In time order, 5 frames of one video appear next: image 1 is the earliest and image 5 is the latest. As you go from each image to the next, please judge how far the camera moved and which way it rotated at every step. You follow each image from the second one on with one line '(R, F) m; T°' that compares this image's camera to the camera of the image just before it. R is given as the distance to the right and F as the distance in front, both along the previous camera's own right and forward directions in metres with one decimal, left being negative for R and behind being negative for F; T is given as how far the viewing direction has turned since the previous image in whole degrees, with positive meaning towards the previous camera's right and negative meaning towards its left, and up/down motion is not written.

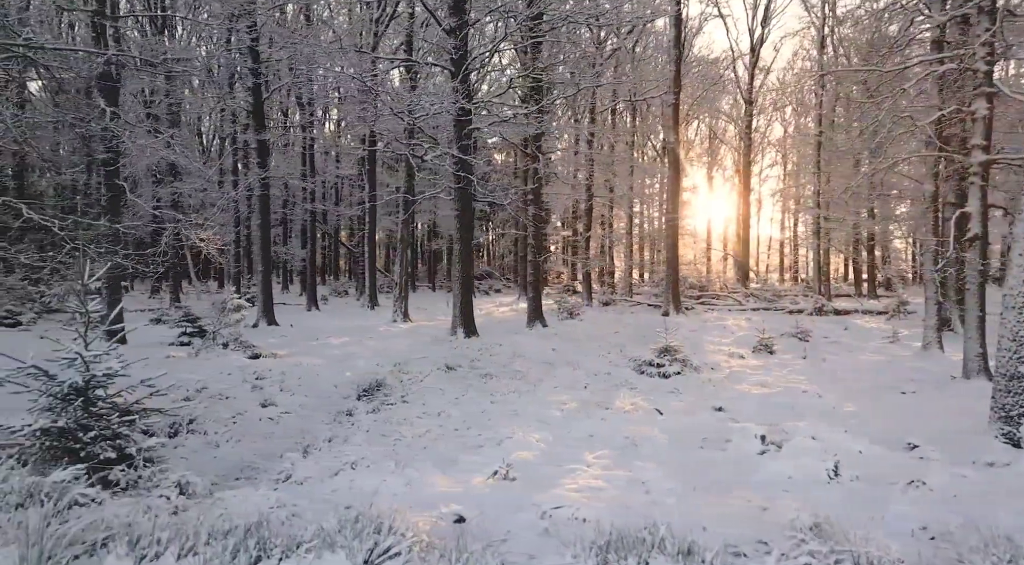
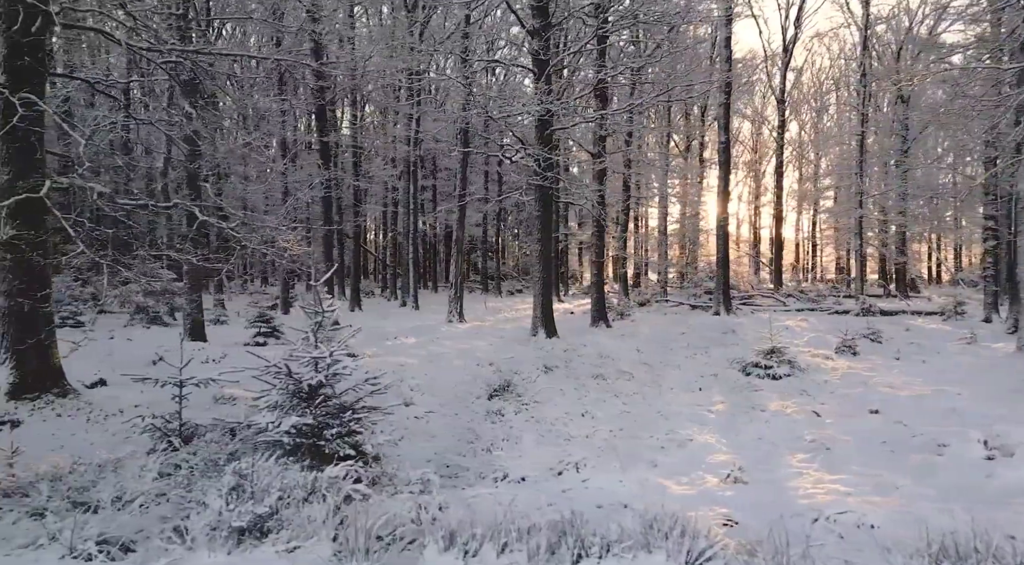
(-1.6, 0.0) m; -3°
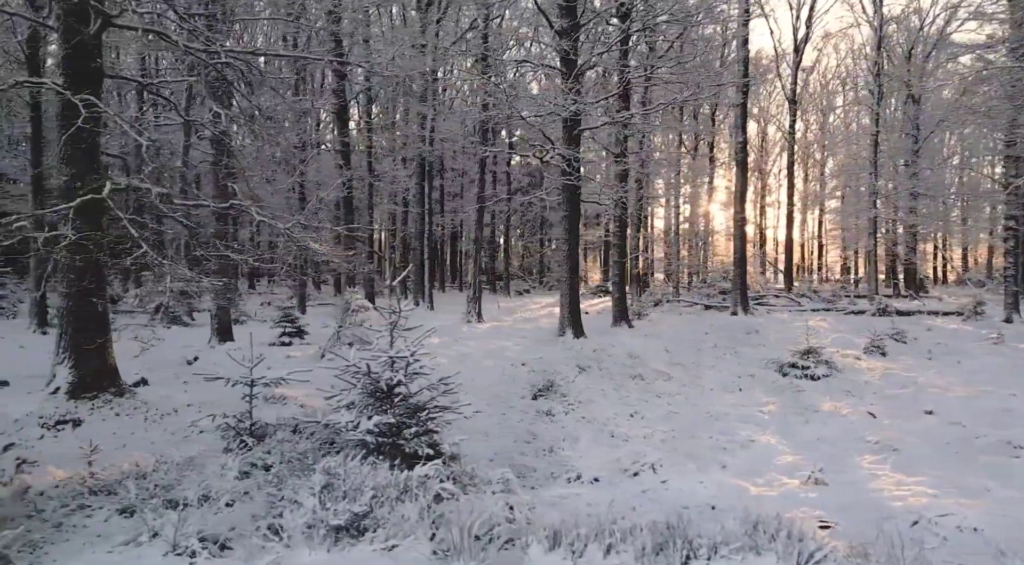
(-0.5, 0.0) m; -1°
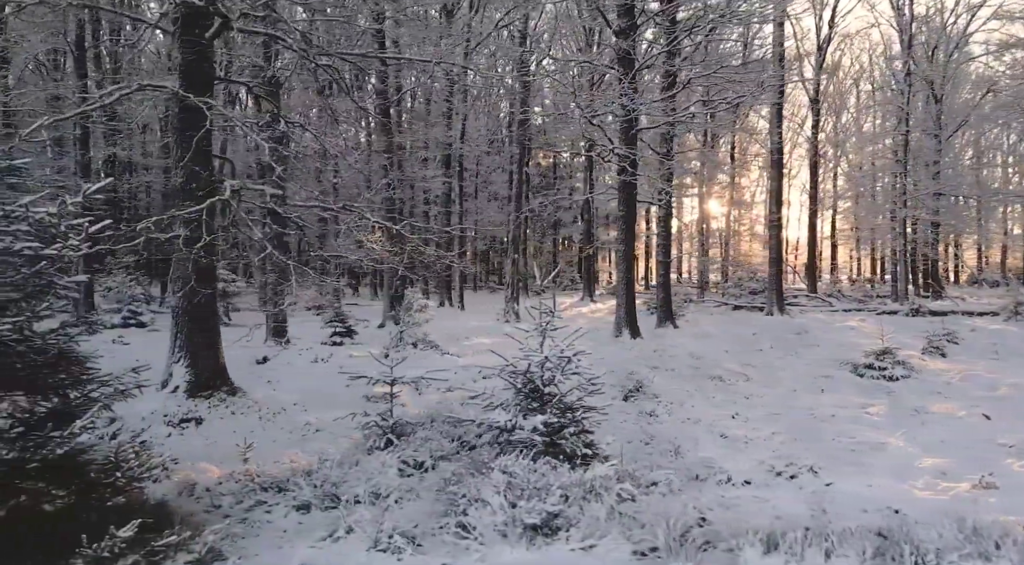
(-1.1, 0.0) m; -2°
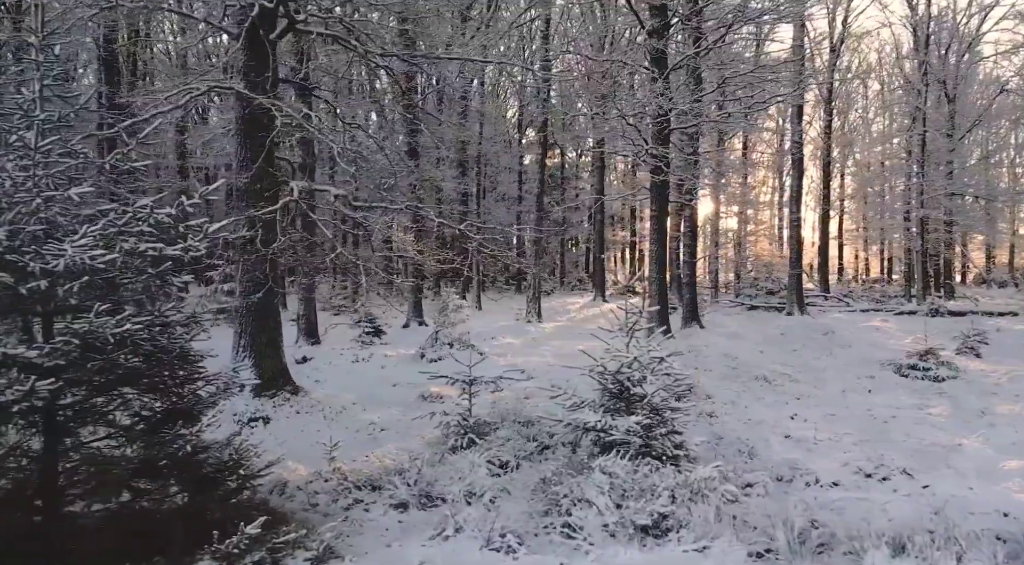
(-0.6, 0.0) m; -1°
